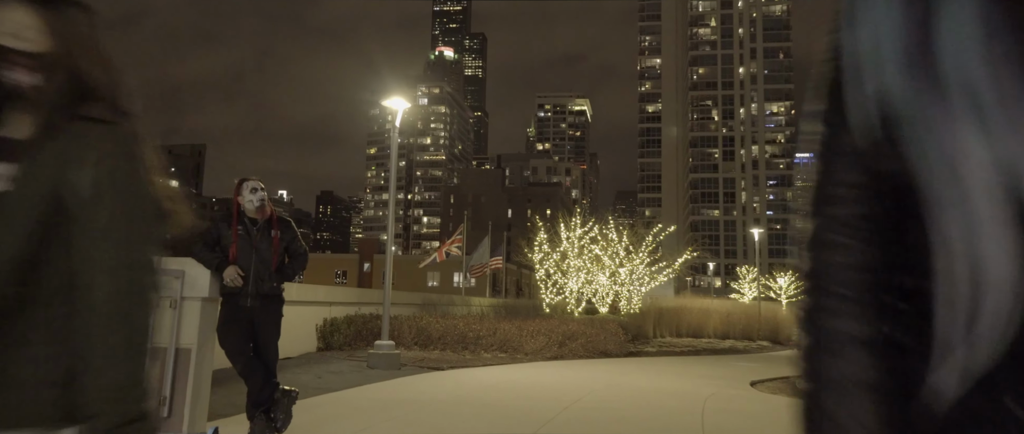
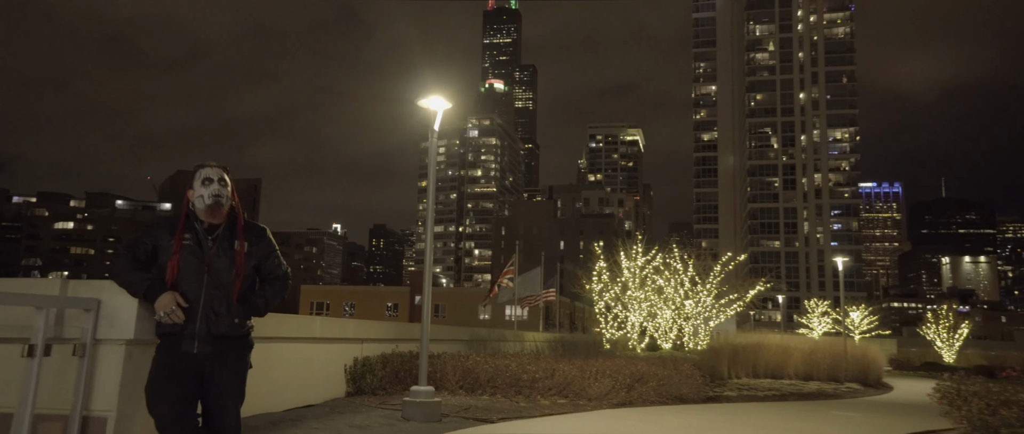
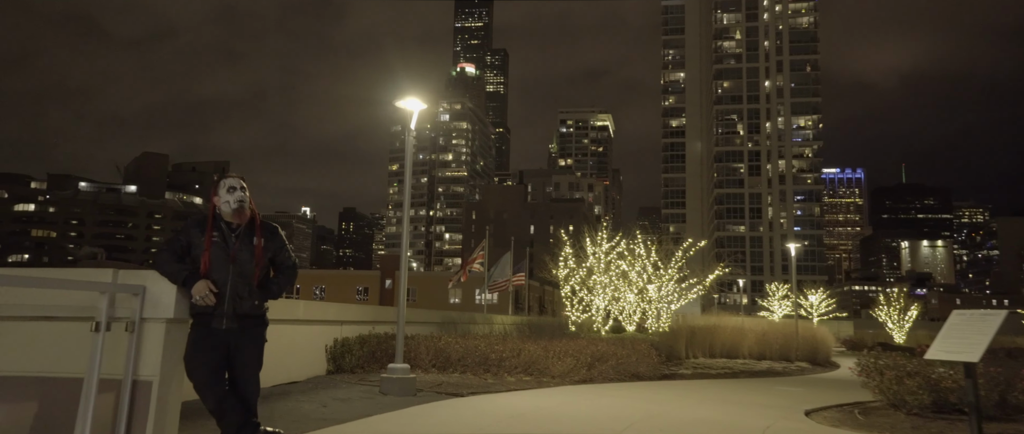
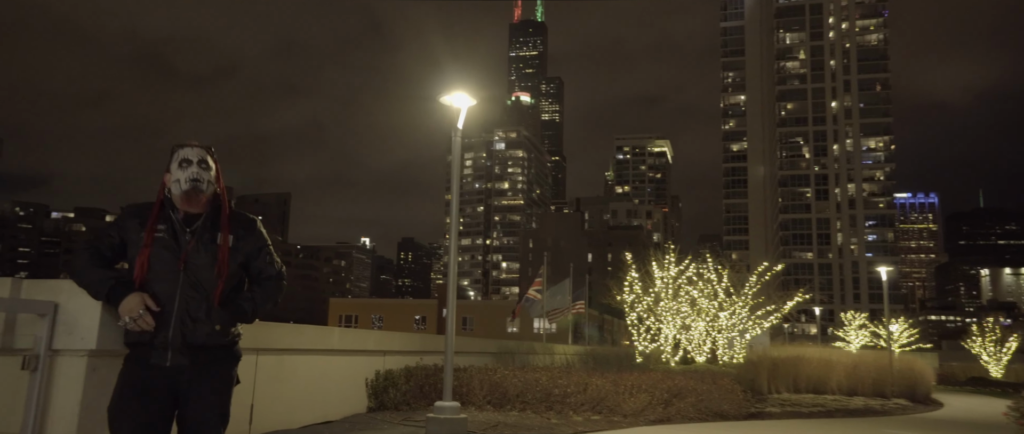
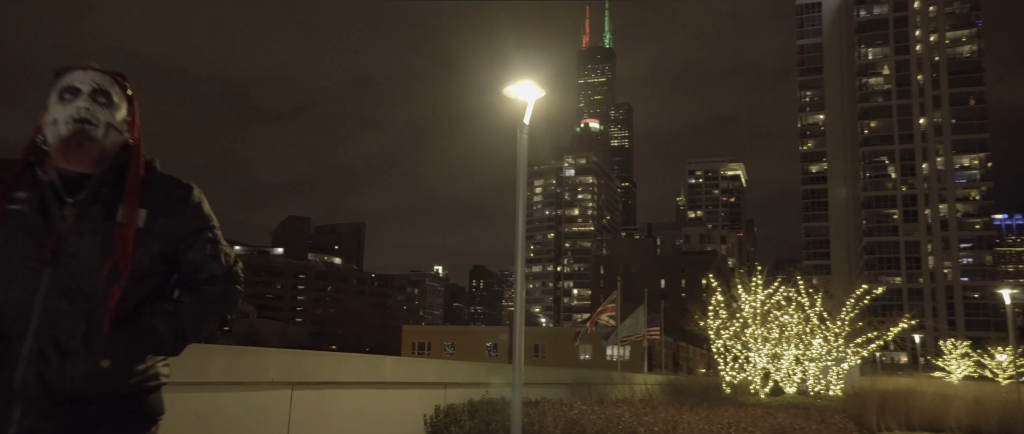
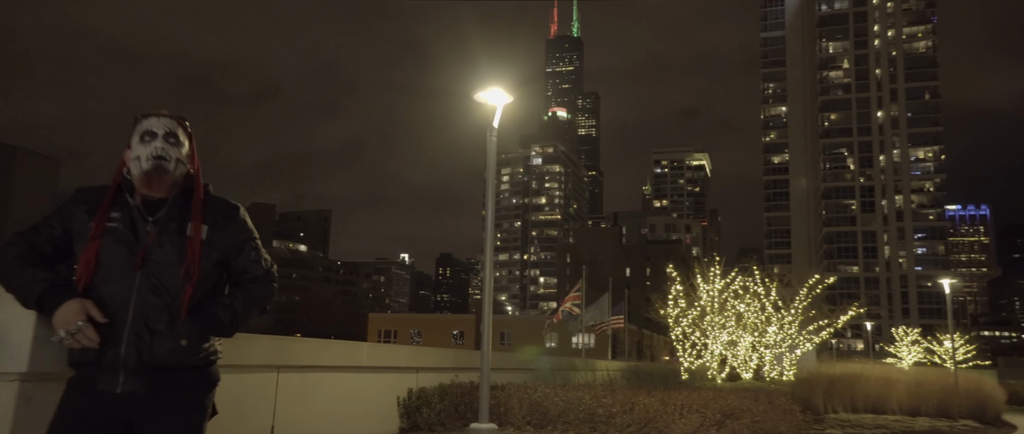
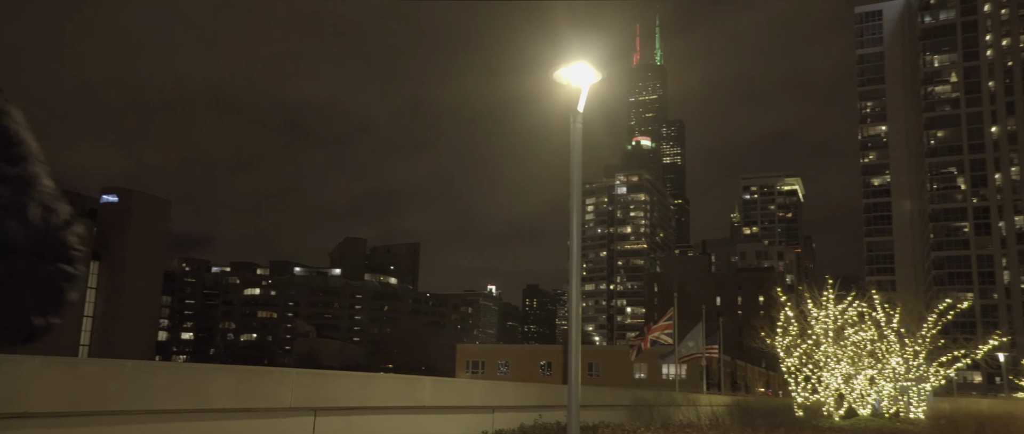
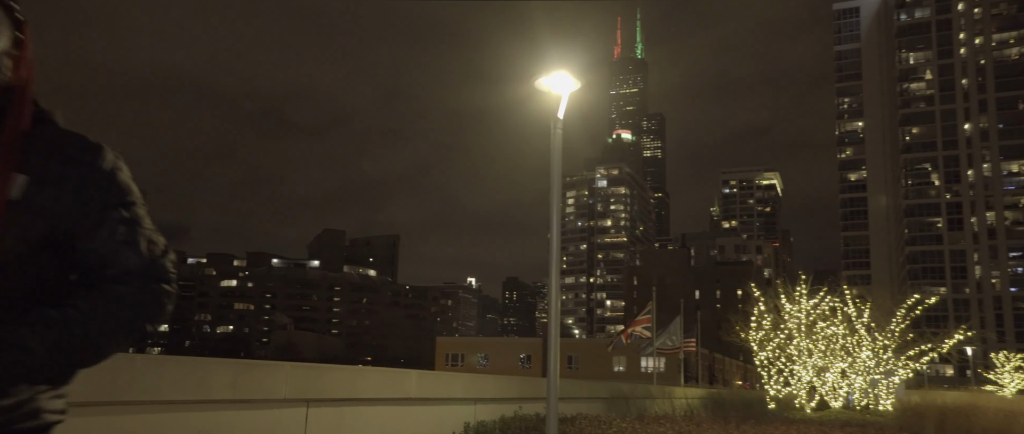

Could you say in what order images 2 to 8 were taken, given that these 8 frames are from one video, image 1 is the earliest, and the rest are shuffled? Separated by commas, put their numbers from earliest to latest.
3, 2, 4, 6, 5, 8, 7
